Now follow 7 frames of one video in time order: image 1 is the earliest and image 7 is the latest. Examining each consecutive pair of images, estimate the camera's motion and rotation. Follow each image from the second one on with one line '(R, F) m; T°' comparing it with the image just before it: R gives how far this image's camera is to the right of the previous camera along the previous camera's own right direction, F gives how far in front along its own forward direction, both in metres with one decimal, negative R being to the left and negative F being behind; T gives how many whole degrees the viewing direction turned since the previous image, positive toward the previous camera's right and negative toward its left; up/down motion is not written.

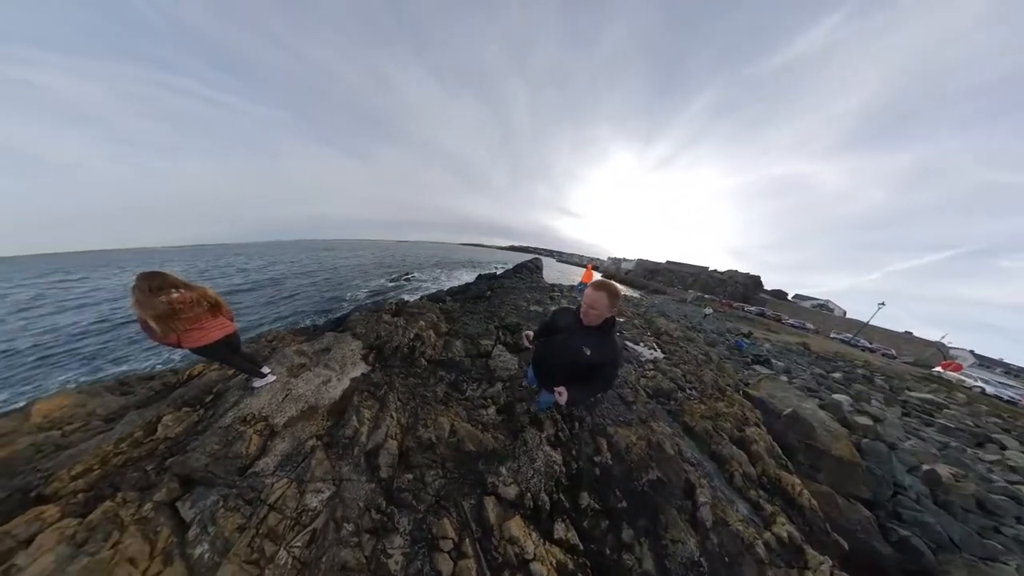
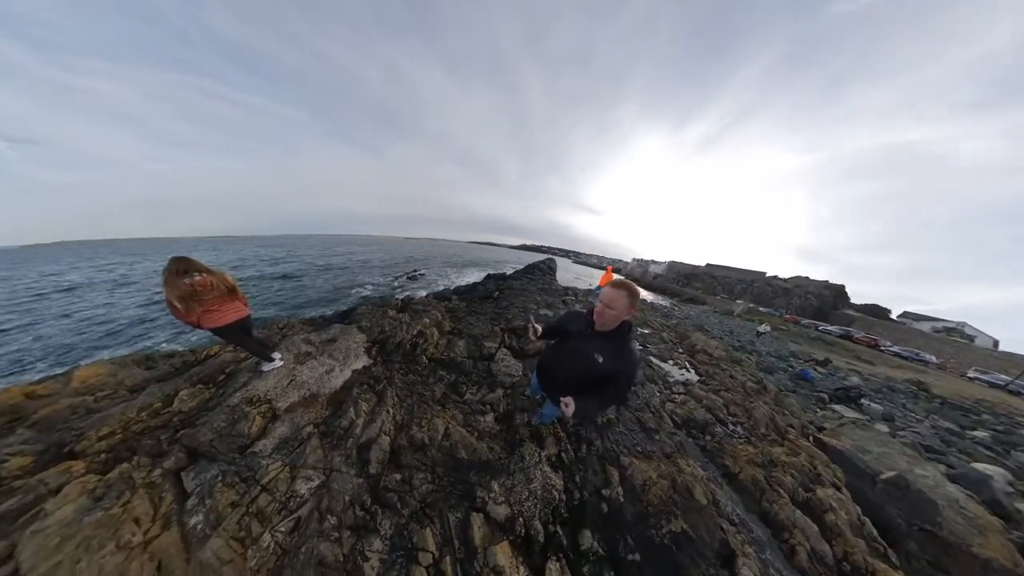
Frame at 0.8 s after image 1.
(+0.8, +0.6) m; -9°
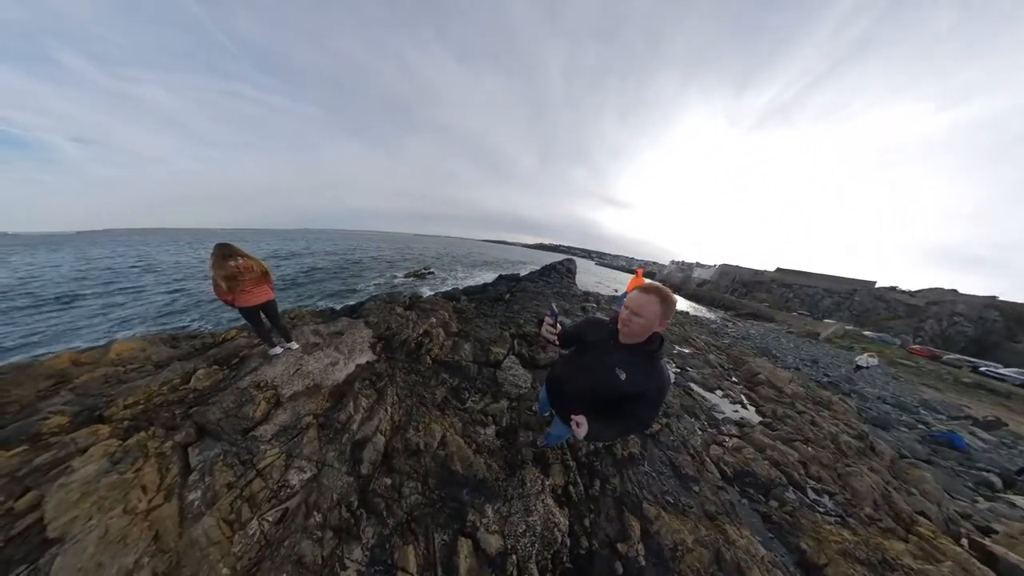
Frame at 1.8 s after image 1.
(+0.7, +0.7) m; -9°
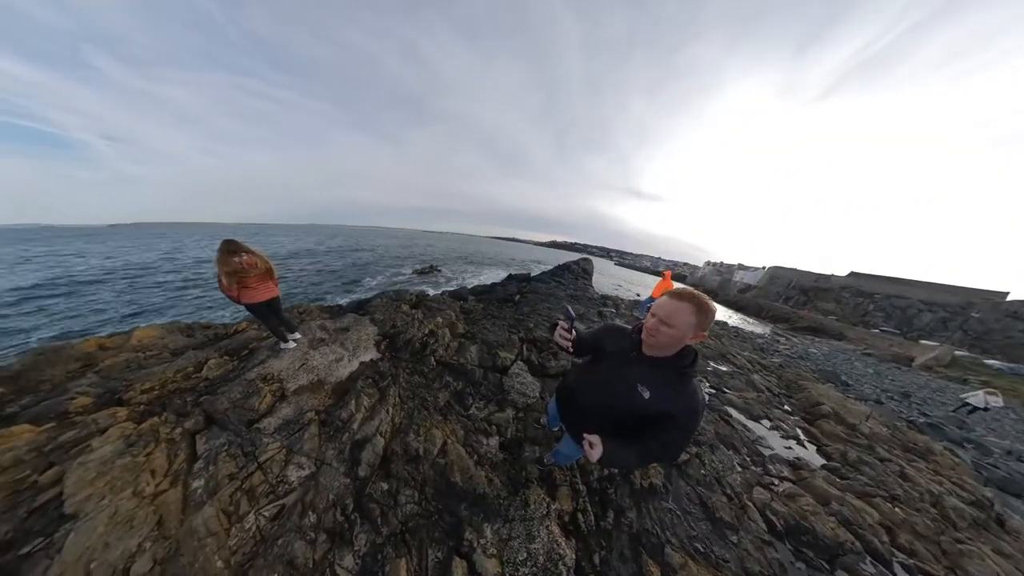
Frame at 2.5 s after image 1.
(+0.3, +0.4) m; -5°
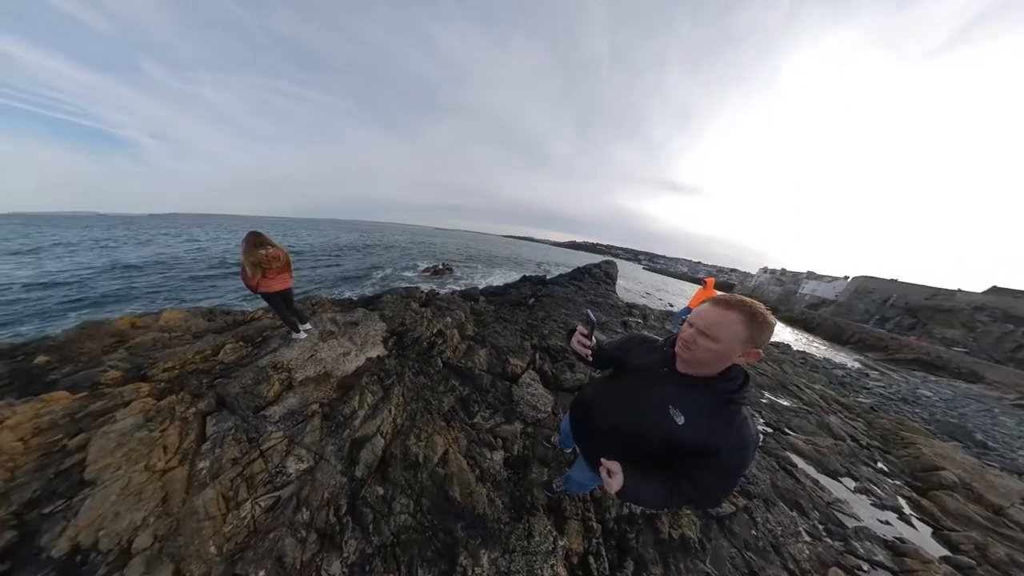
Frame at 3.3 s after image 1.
(+0.2, +0.5) m; -6°
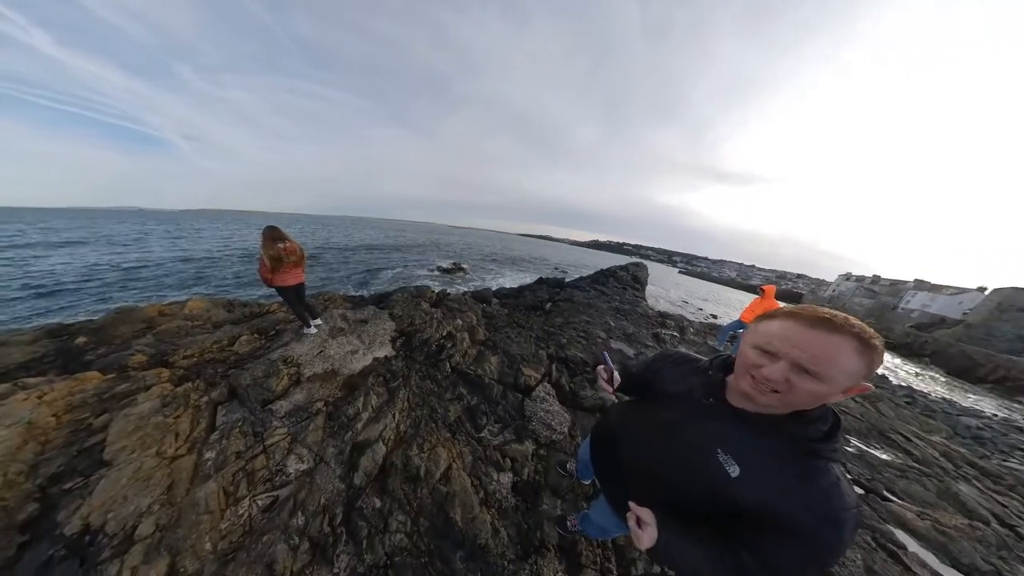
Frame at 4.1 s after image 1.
(+0.1, +0.5) m; -6°
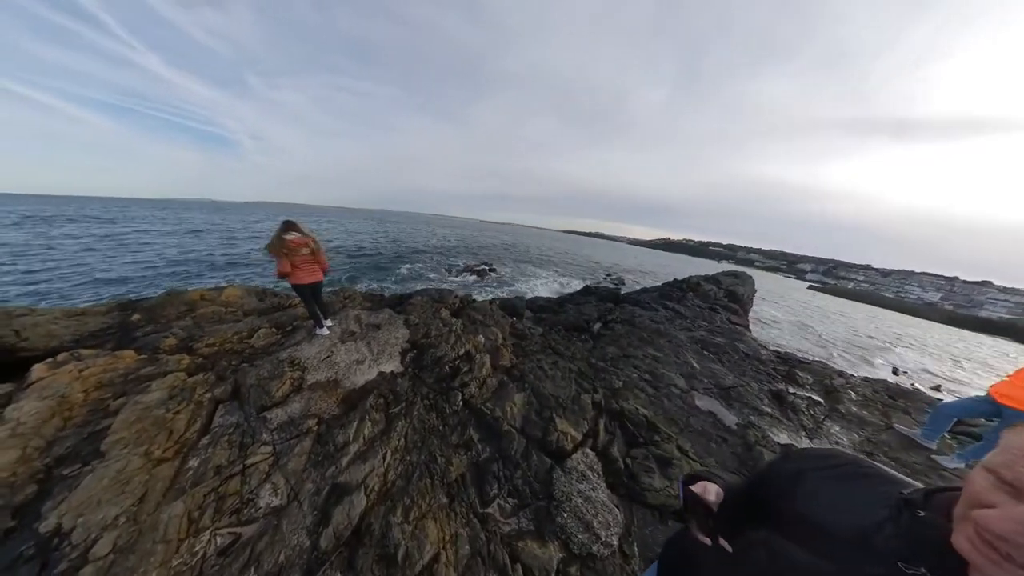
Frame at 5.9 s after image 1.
(+0.2, +1.5) m; -13°
